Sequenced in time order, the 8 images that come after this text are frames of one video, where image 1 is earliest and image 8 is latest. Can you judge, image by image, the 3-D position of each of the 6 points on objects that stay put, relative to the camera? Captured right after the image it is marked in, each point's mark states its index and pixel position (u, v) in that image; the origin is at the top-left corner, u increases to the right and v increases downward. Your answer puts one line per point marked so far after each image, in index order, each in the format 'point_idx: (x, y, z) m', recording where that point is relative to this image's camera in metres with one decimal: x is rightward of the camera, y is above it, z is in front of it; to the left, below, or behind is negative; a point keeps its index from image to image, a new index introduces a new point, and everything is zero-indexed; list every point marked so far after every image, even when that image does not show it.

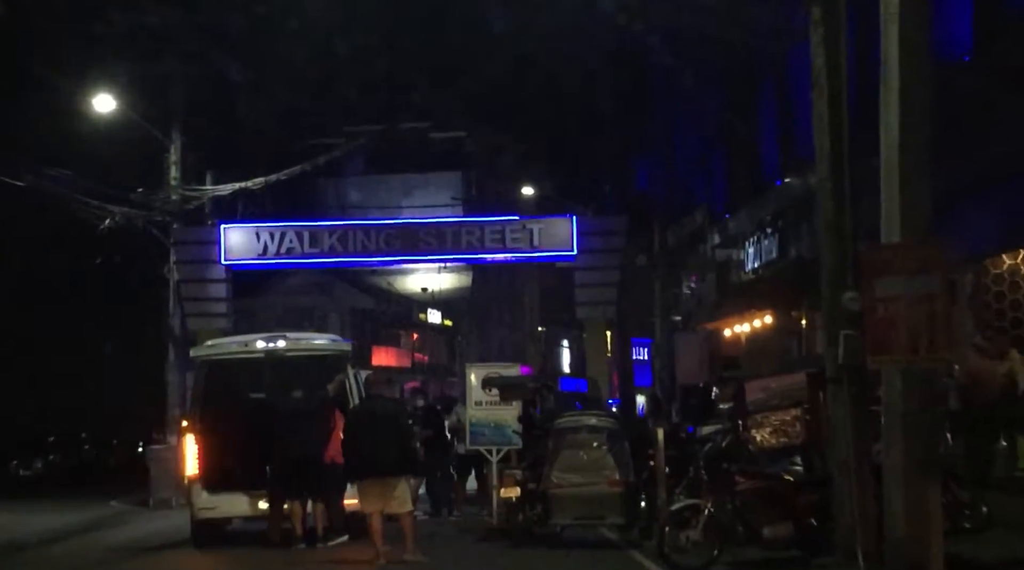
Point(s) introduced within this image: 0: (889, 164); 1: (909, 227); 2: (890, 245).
0: (+3.1, +1.0, +12.8) m
1: (+3.2, +0.5, +12.7) m
2: (+3.0, +0.3, +12.5) m
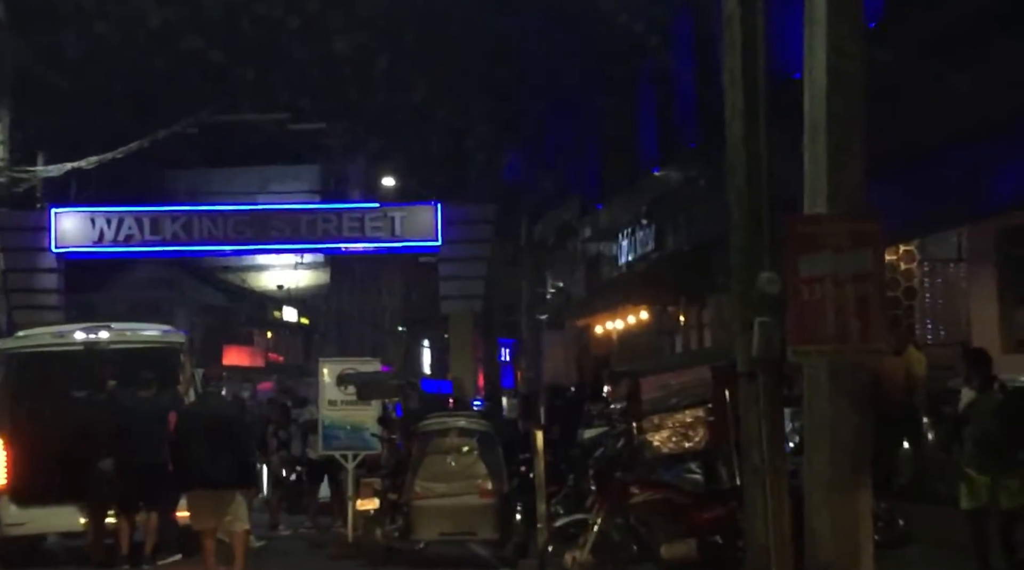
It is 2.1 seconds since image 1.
0: (+2.1, +1.1, +11.1) m
1: (+2.2, +0.6, +10.9) m
2: (+2.1, +0.5, +10.7) m
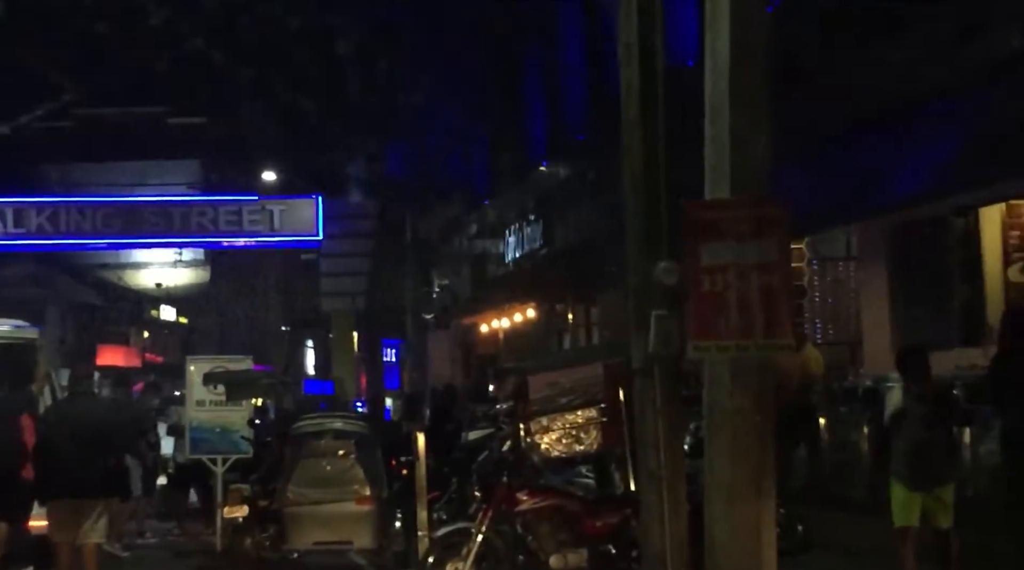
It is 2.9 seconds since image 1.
0: (+1.3, +1.2, +10.3) m
1: (+1.5, +0.7, +10.2) m
2: (+1.3, +0.5, +10.0) m
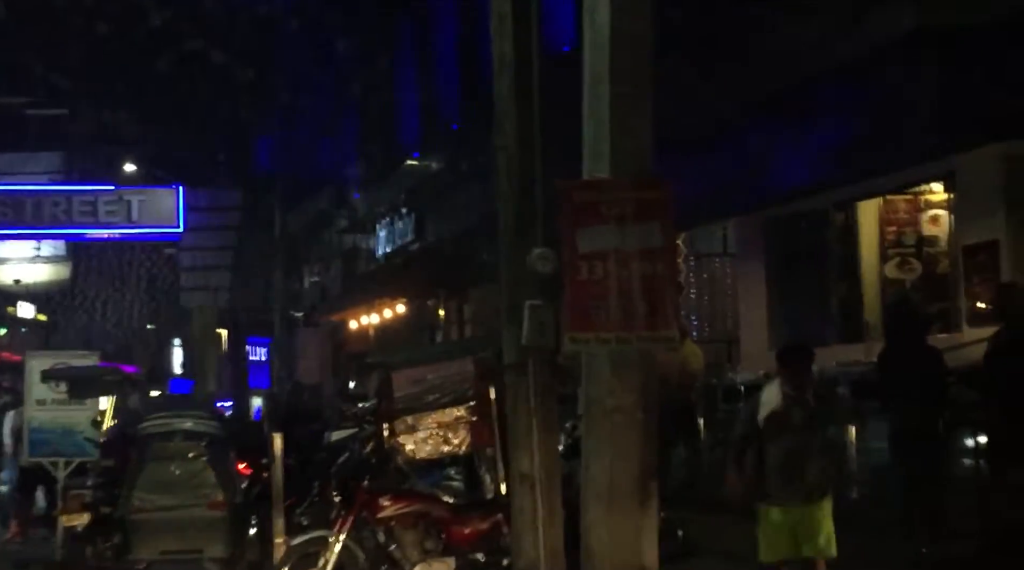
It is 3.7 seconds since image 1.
0: (+0.5, +1.2, +9.6) m
1: (+0.6, +0.8, +9.5) m
2: (+0.5, +0.6, +9.3) m
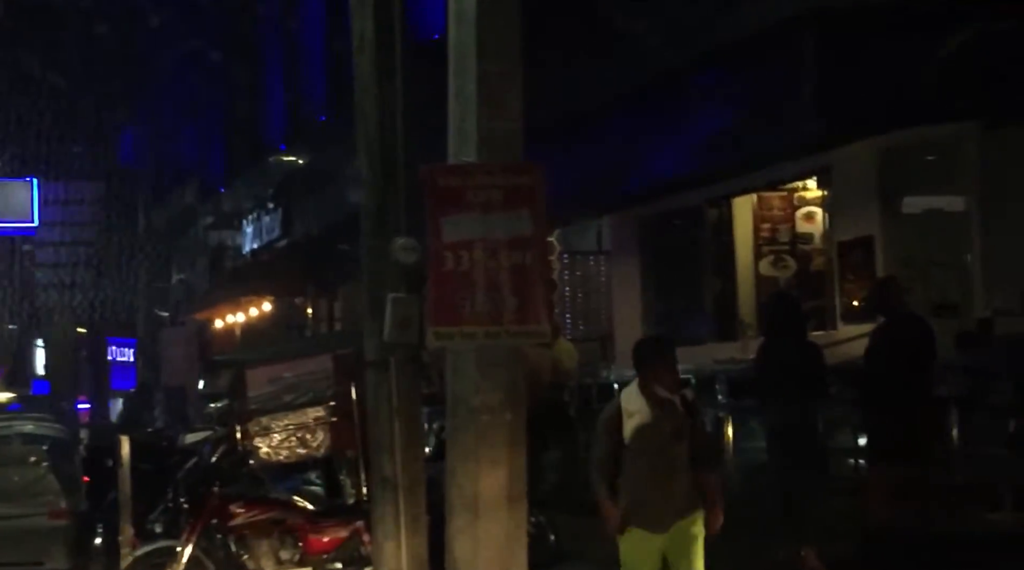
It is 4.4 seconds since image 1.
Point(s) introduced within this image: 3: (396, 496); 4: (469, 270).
0: (-0.3, +1.3, +9.0) m
1: (-0.1, +0.8, +8.9) m
2: (-0.3, +0.7, +8.7) m
3: (-0.7, -1.2, +9.2) m
4: (-0.2, +0.1, +8.6) m
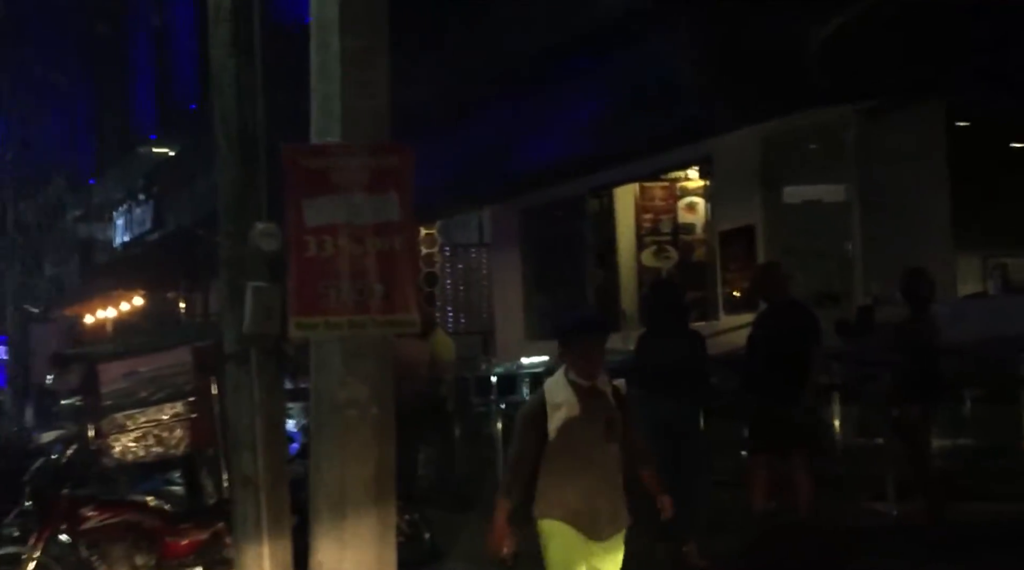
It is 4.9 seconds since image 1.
0: (-1.0, +1.4, +8.5) m
1: (-0.8, +0.9, +8.4) m
2: (-1.0, +0.7, +8.2) m
3: (-1.4, -1.2, +8.7) m
4: (-0.9, +0.1, +8.1) m
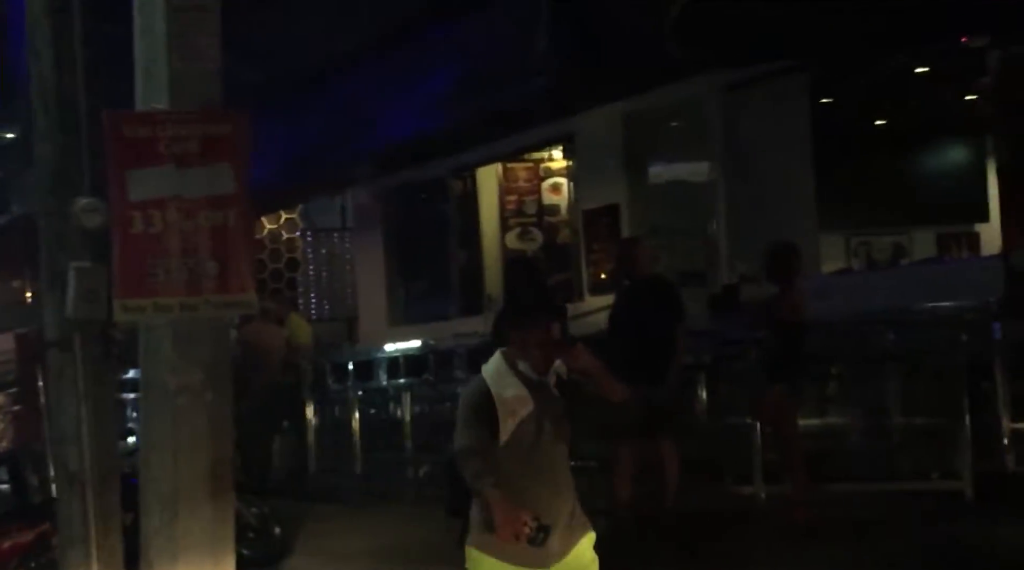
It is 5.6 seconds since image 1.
0: (-1.8, +1.5, +7.9) m
1: (-1.6, +1.0, +7.8) m
2: (-1.7, +0.8, +7.6) m
3: (-2.2, -1.1, +8.1) m
4: (-1.7, +0.2, +7.5) m
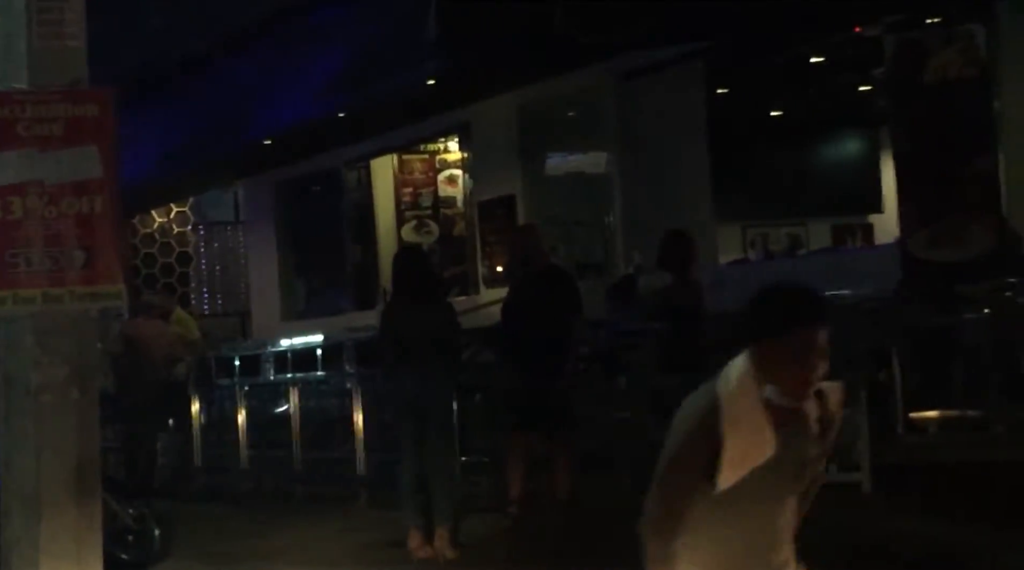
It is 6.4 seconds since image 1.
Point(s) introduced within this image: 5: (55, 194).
0: (-2.4, +1.5, +7.5) m
1: (-2.2, +1.0, +7.4) m
2: (-2.3, +0.9, +7.2) m
3: (-2.7, -1.0, +7.6) m
4: (-2.2, +0.3, +7.1) m
5: (-2.1, +0.4, +7.1) m
